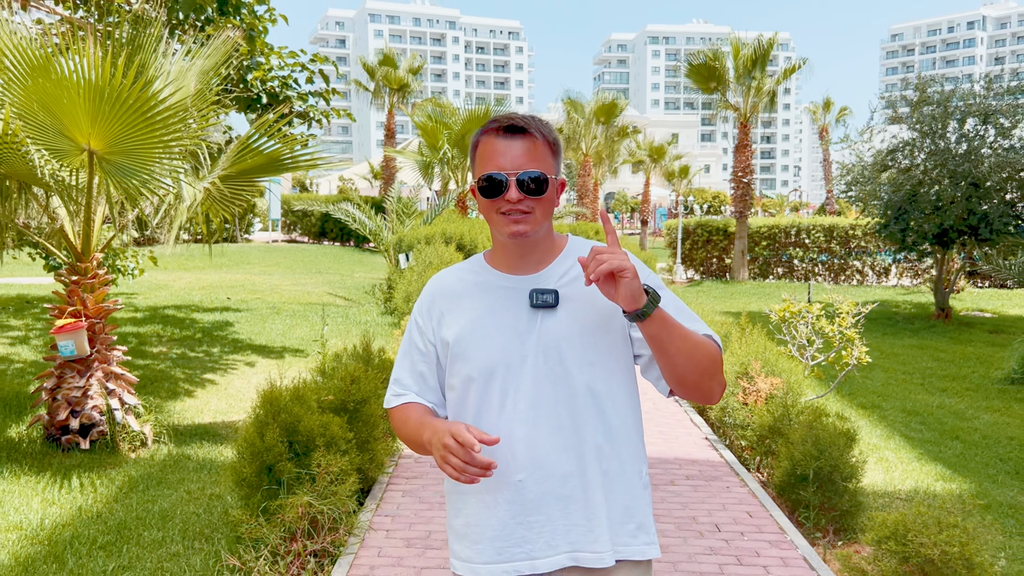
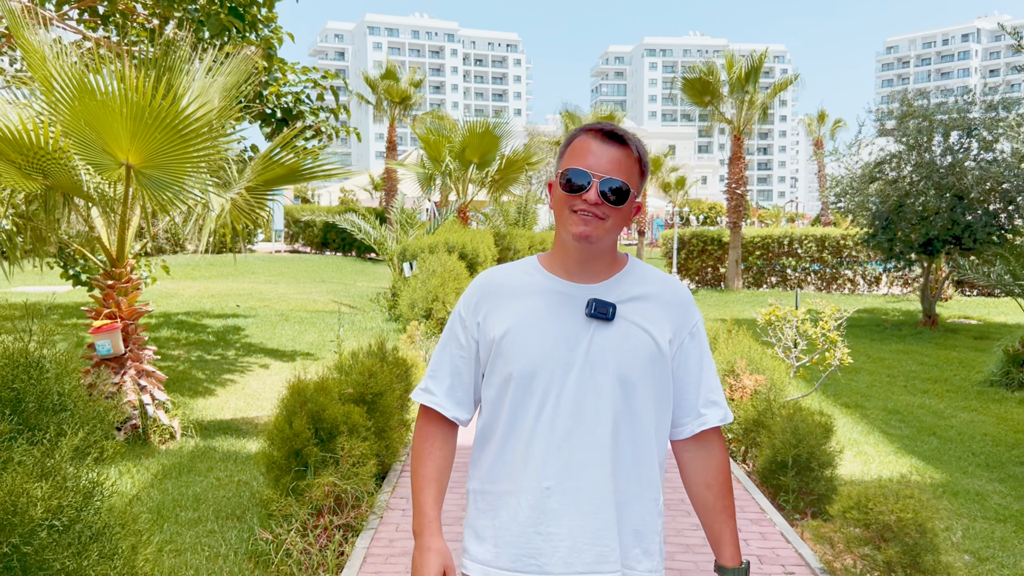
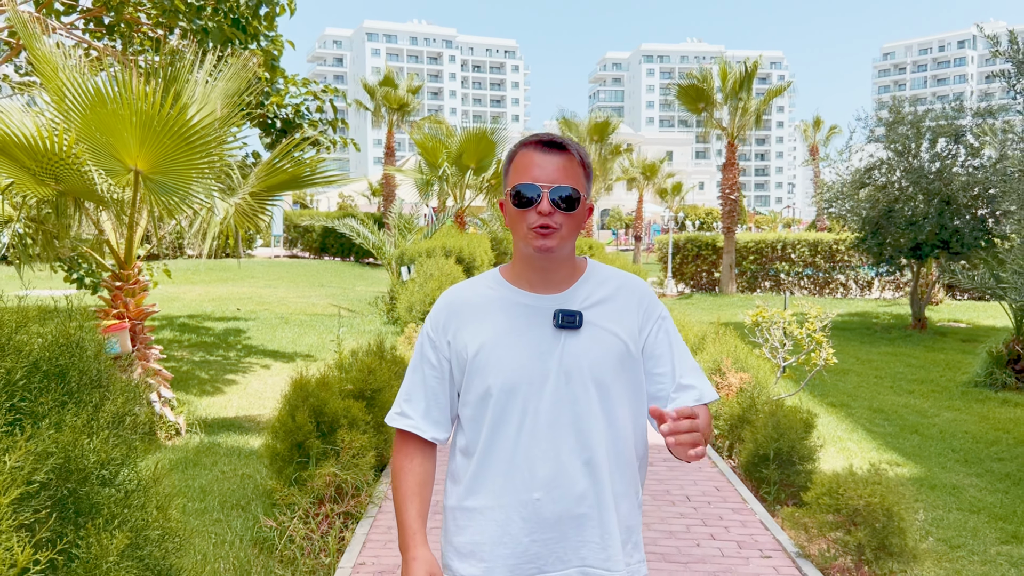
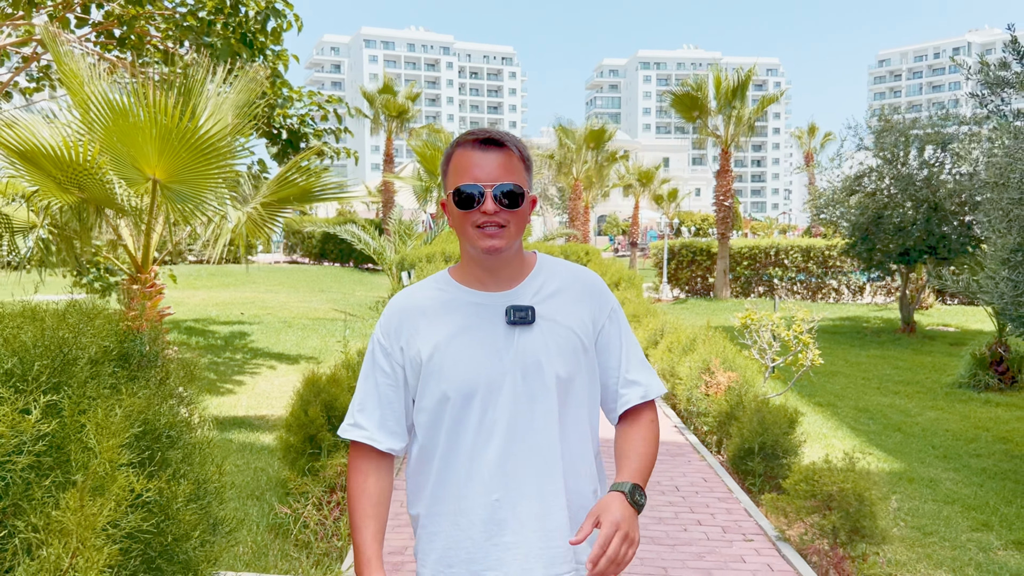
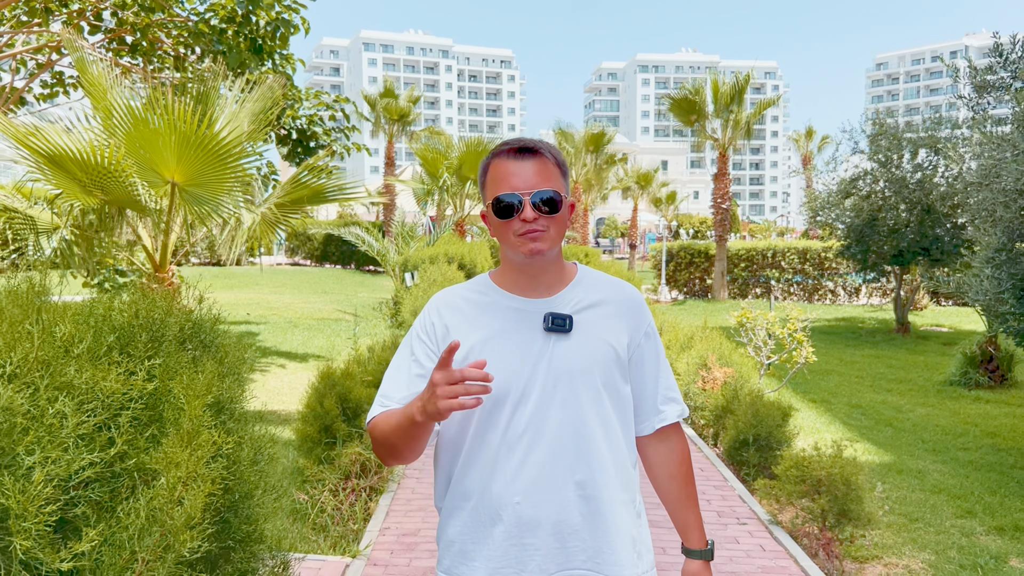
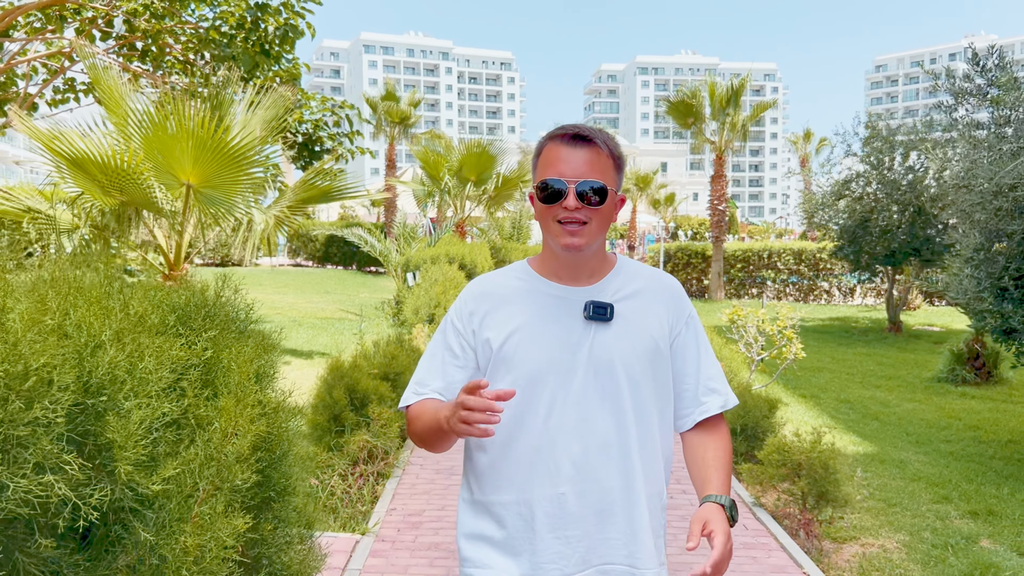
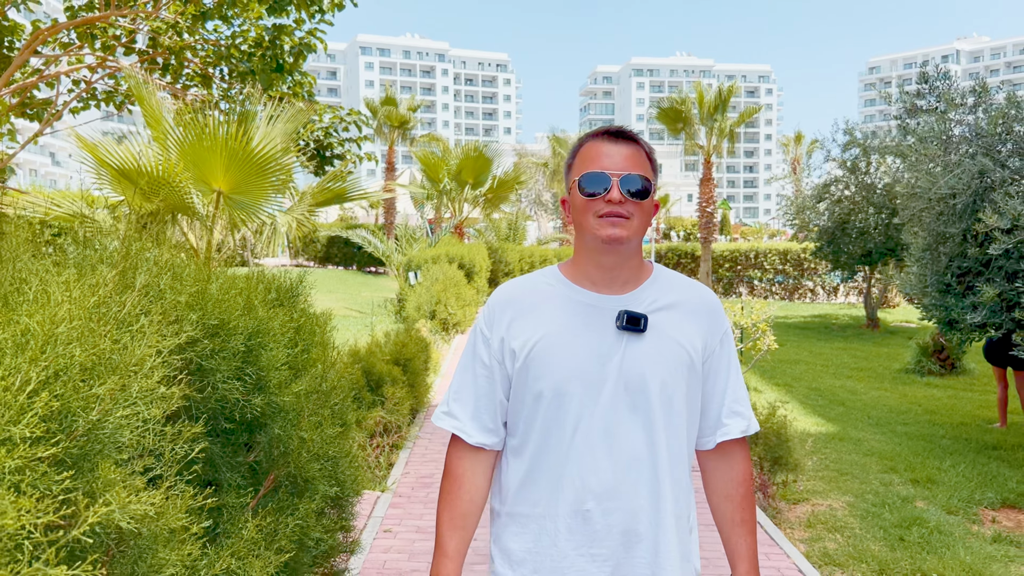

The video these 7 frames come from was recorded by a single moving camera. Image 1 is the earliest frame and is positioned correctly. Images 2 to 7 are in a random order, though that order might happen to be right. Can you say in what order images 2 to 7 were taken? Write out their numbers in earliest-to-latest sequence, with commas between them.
2, 3, 4, 5, 6, 7
